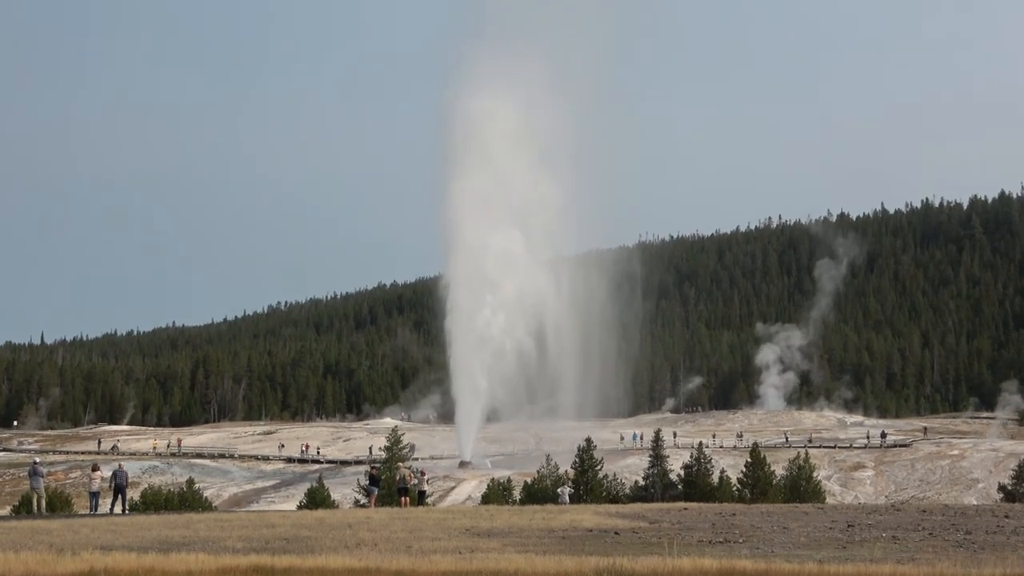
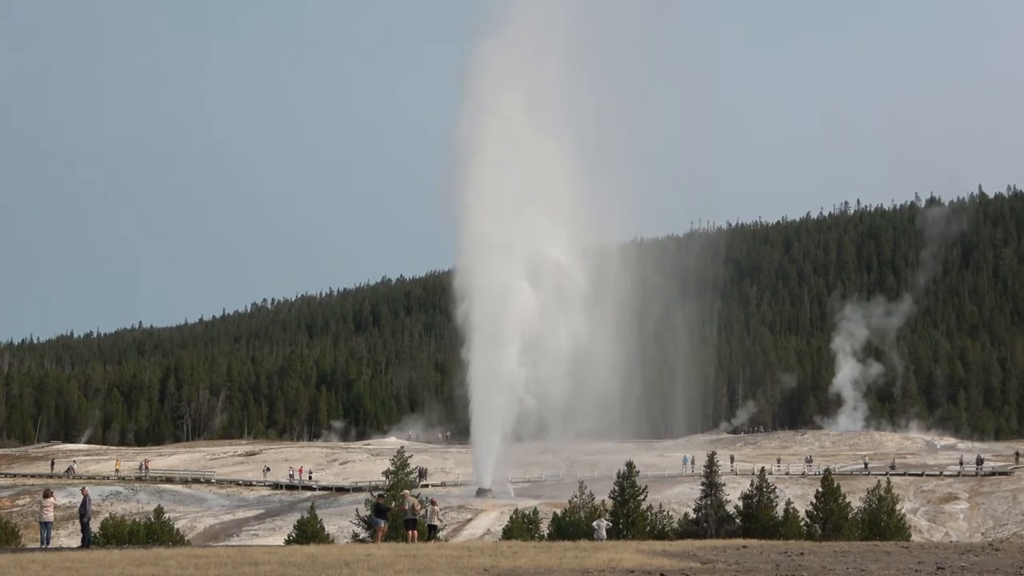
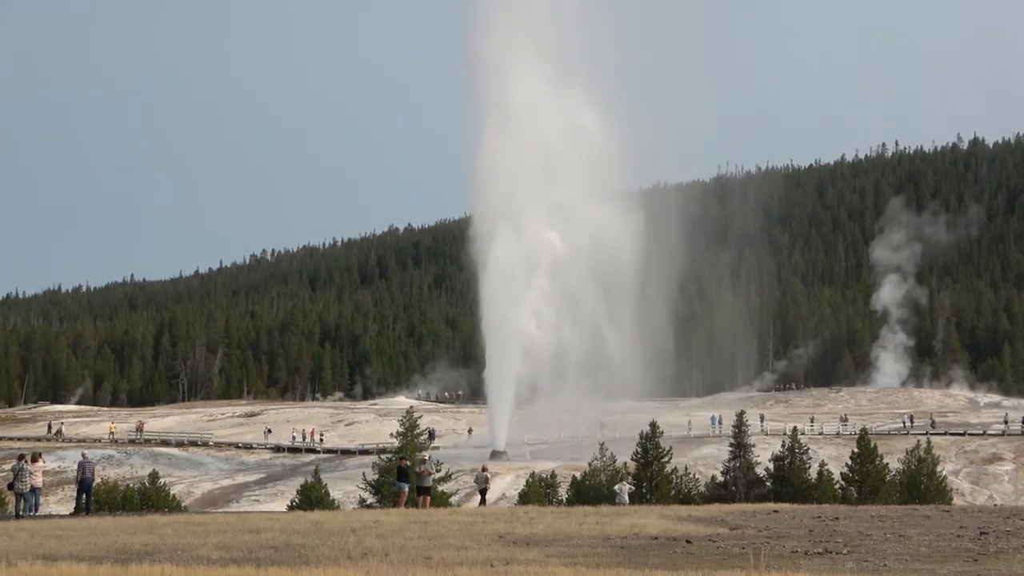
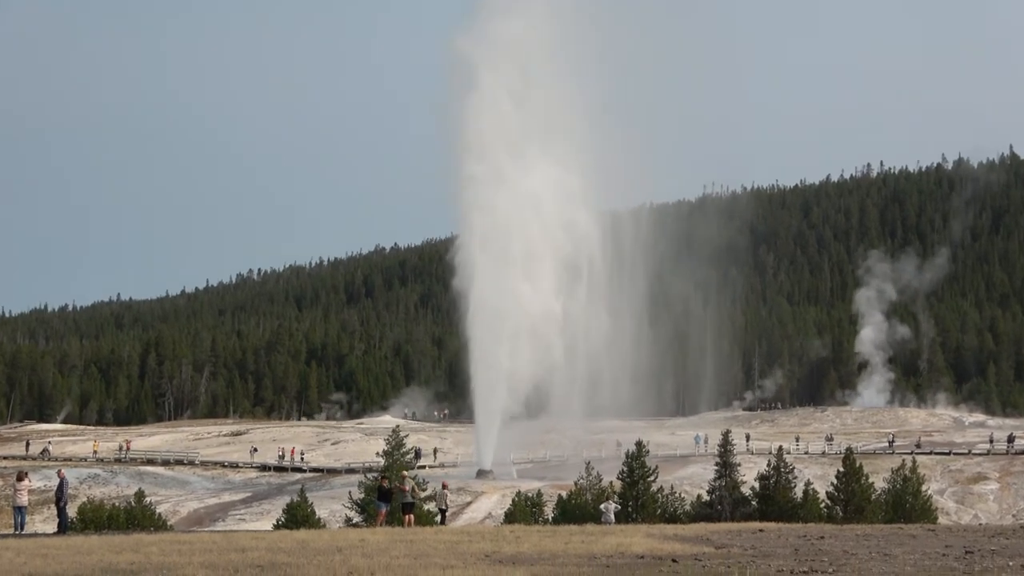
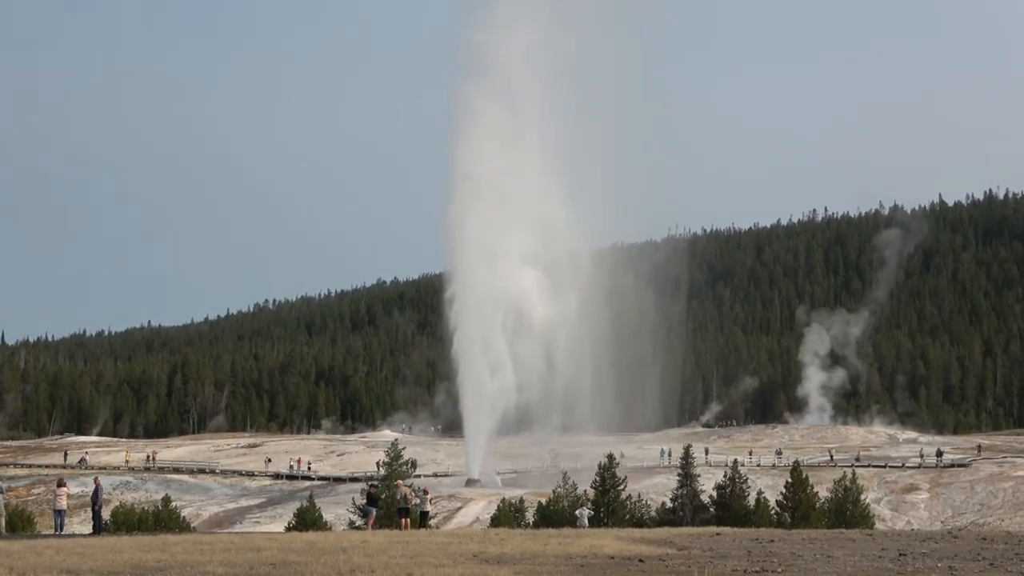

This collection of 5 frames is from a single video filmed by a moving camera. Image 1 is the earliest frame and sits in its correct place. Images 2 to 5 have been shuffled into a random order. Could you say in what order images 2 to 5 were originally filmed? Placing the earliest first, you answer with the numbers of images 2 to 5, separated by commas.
5, 2, 4, 3
